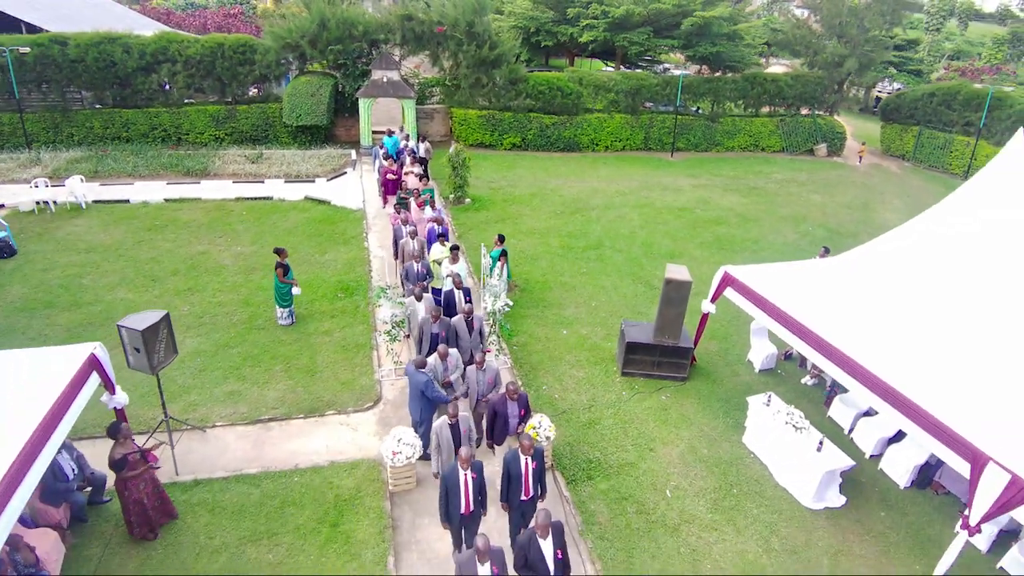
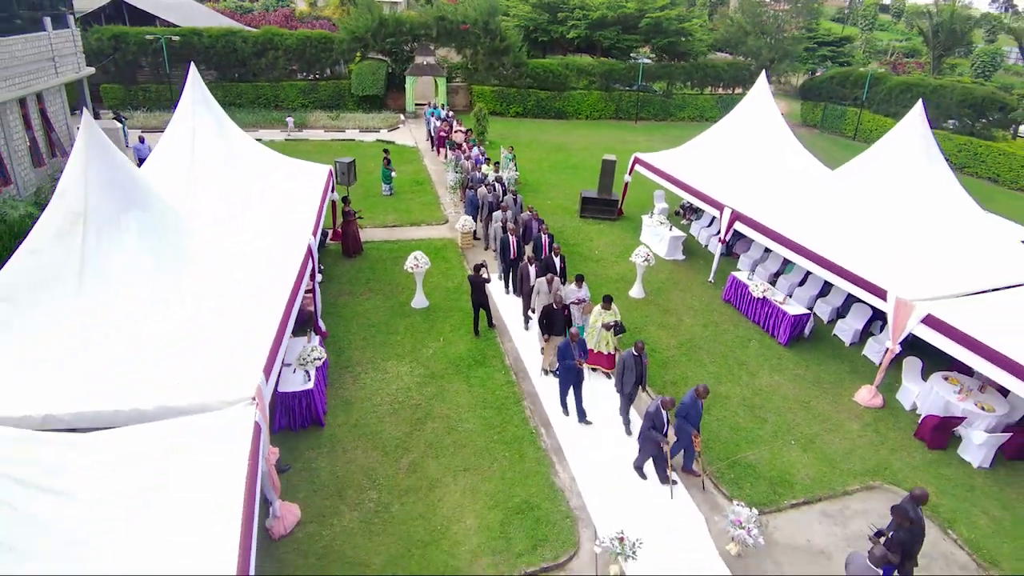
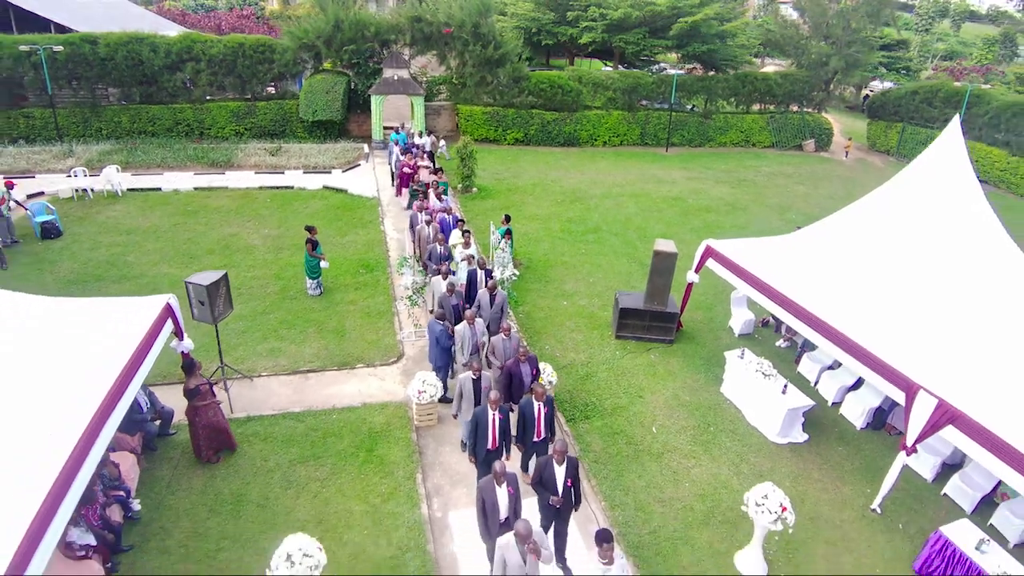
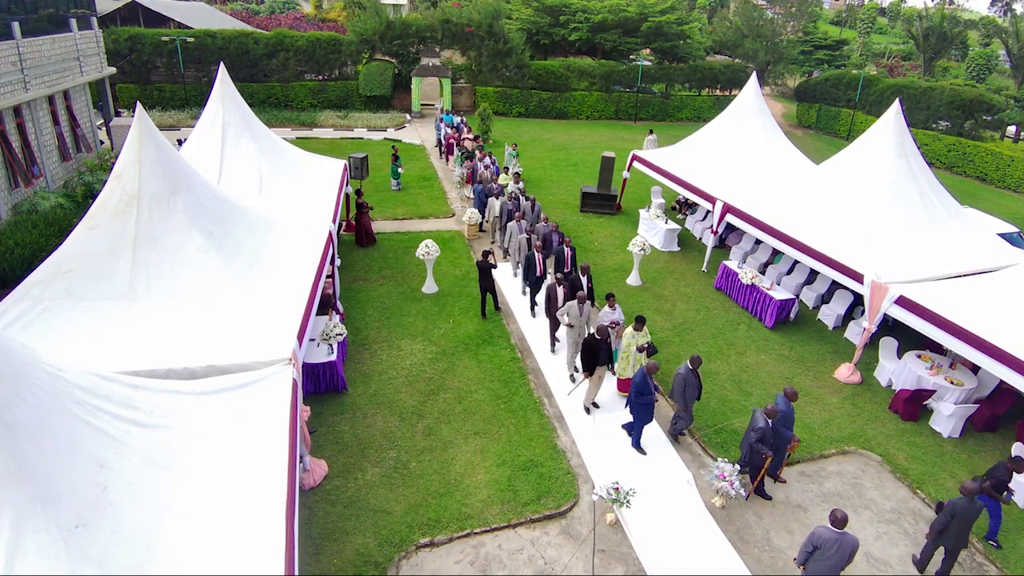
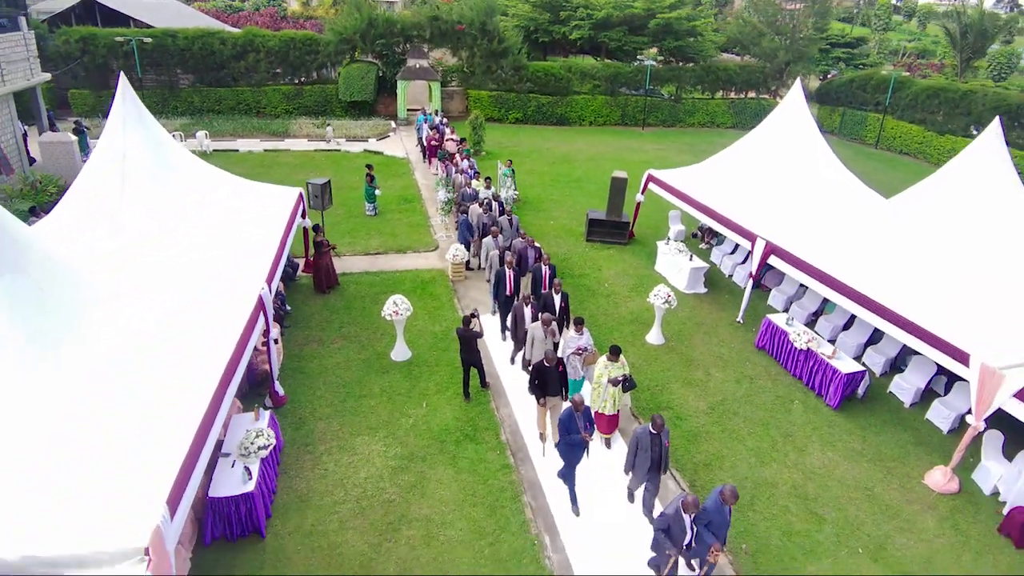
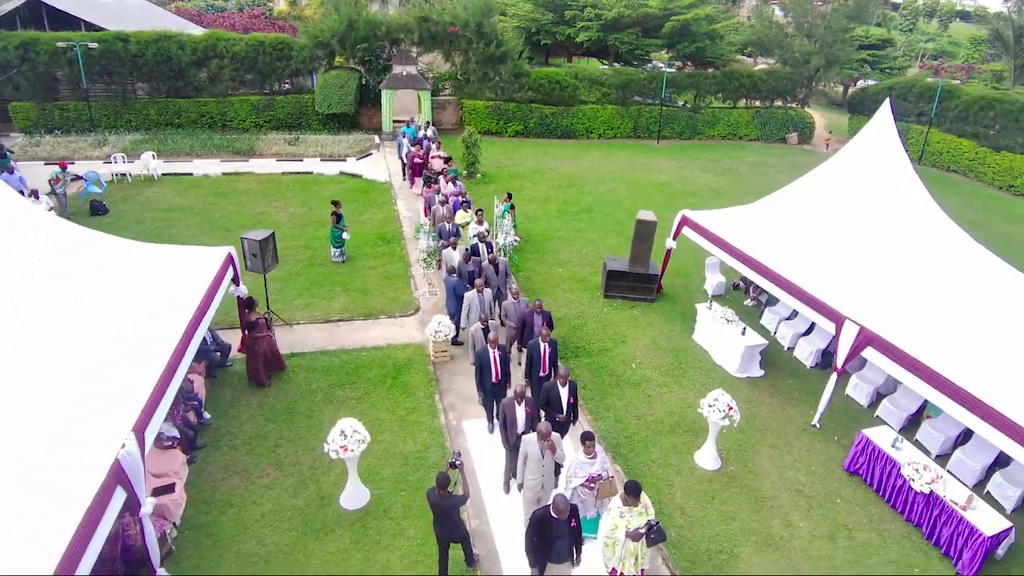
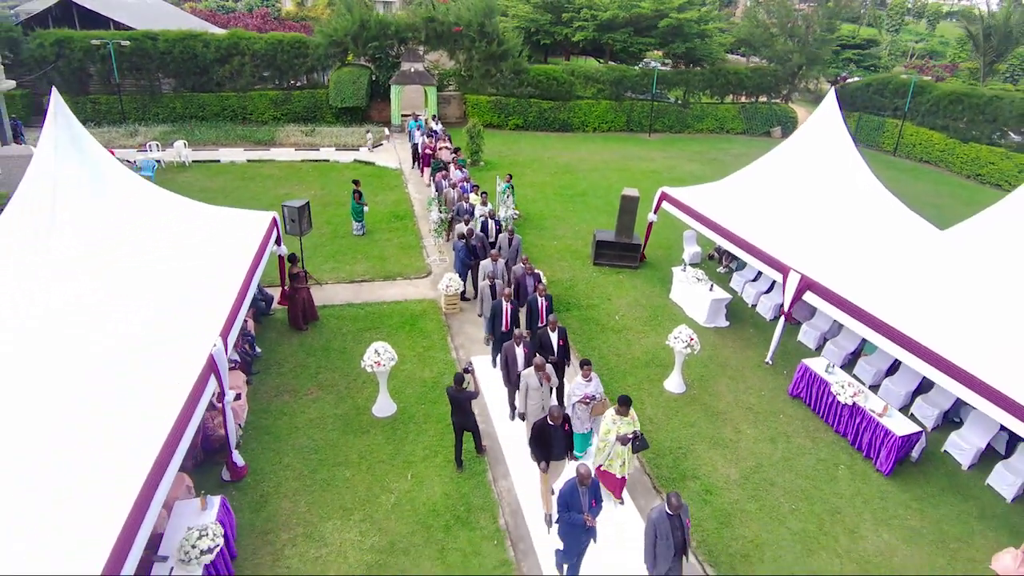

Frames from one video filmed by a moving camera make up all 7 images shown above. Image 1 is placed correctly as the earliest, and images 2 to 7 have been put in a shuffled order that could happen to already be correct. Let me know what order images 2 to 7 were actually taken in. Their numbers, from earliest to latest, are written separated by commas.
3, 6, 7, 5, 2, 4
